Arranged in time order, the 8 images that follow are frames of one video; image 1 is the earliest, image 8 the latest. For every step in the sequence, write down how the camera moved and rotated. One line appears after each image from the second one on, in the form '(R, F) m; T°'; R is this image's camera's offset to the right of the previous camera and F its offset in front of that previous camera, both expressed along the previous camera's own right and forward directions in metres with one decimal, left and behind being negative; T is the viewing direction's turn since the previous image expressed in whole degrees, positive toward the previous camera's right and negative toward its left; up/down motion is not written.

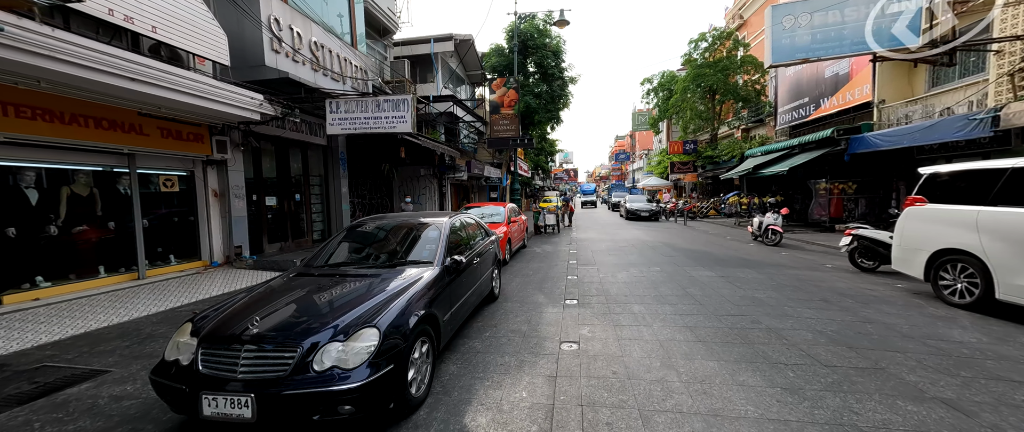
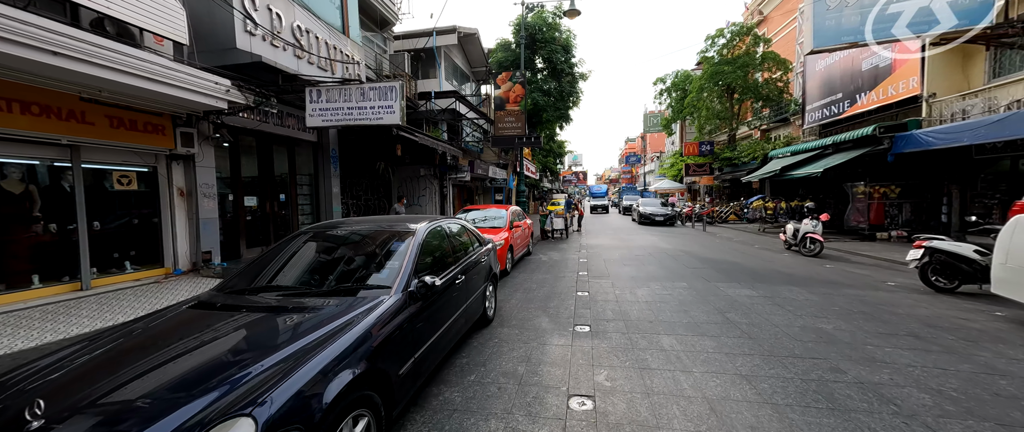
(+0.1, +1.0) m; -1°
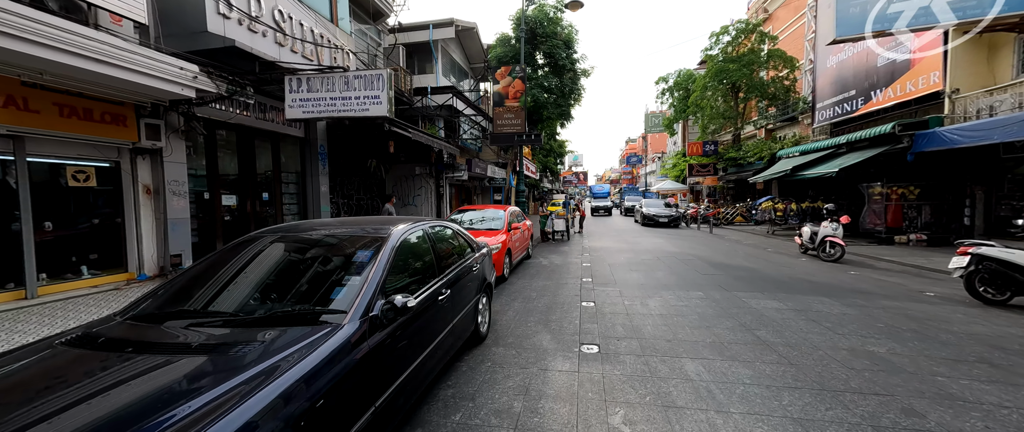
(0.0, +0.6) m; 0°
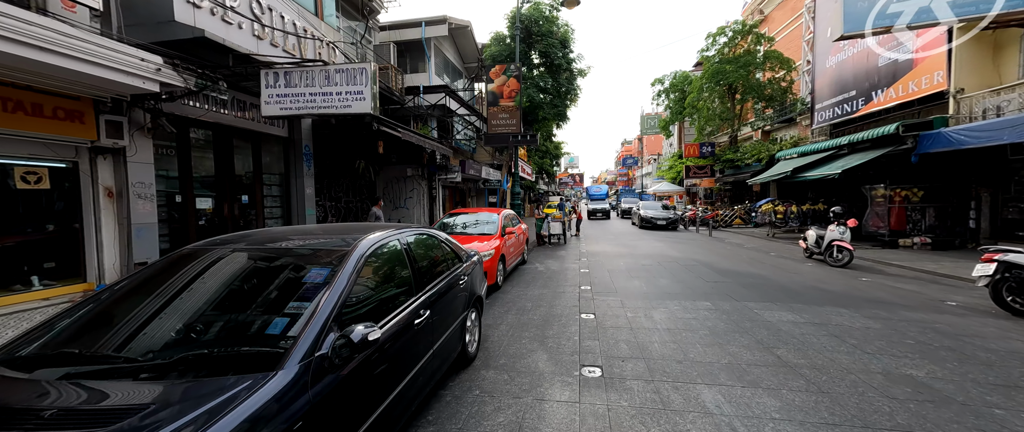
(0.0, +0.4) m; +1°
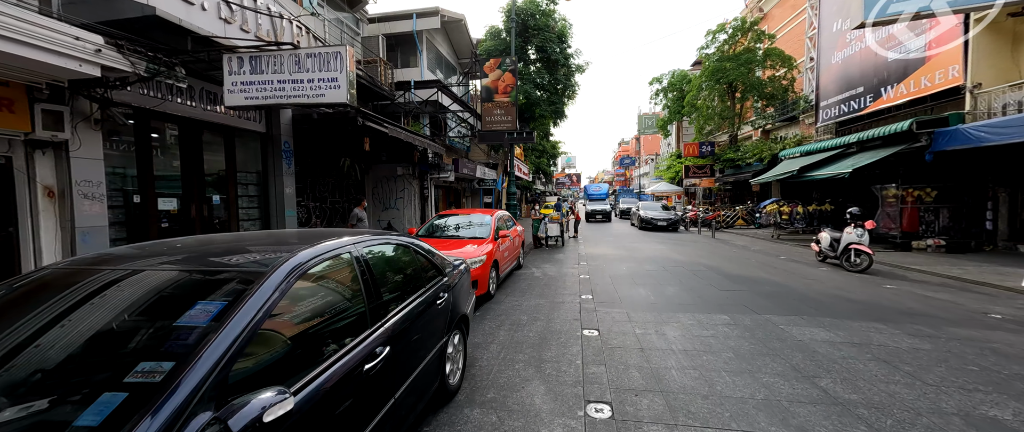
(+0.1, +0.6) m; +1°
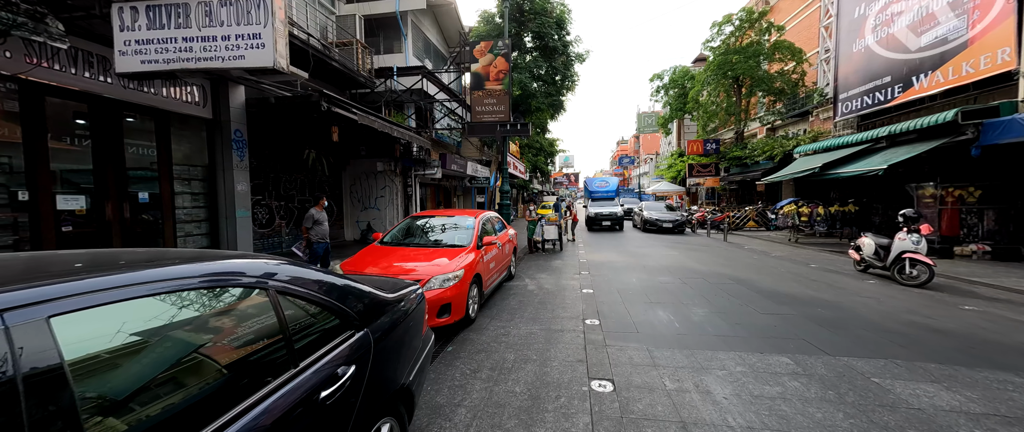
(+0.2, +1.3) m; 0°
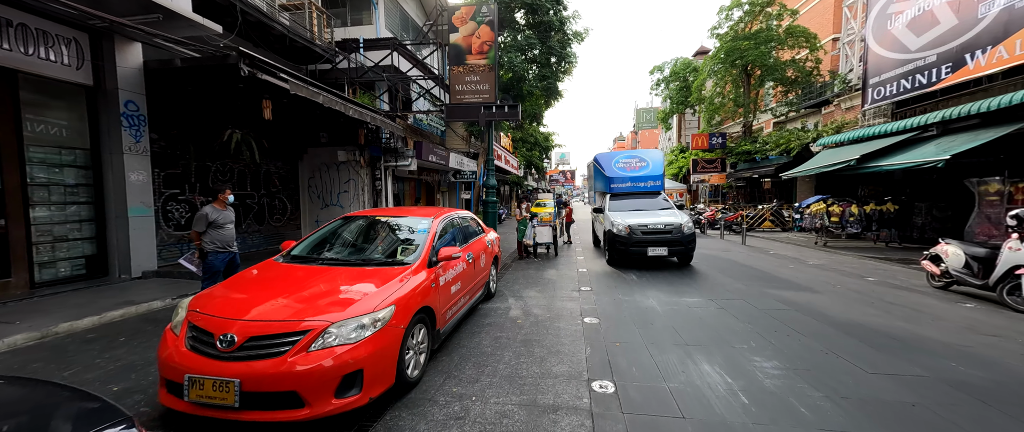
(+0.3, +1.7) m; +1°
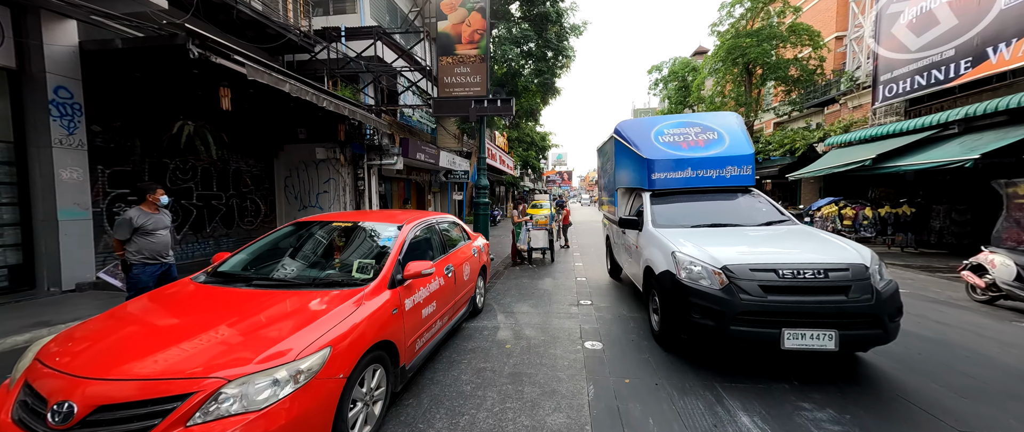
(+0.1, +0.7) m; +1°
